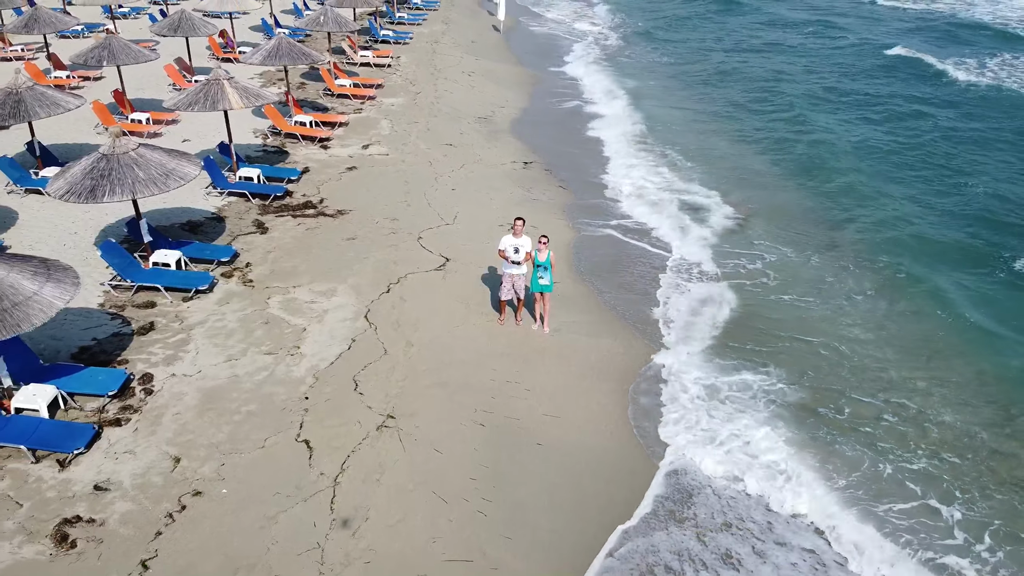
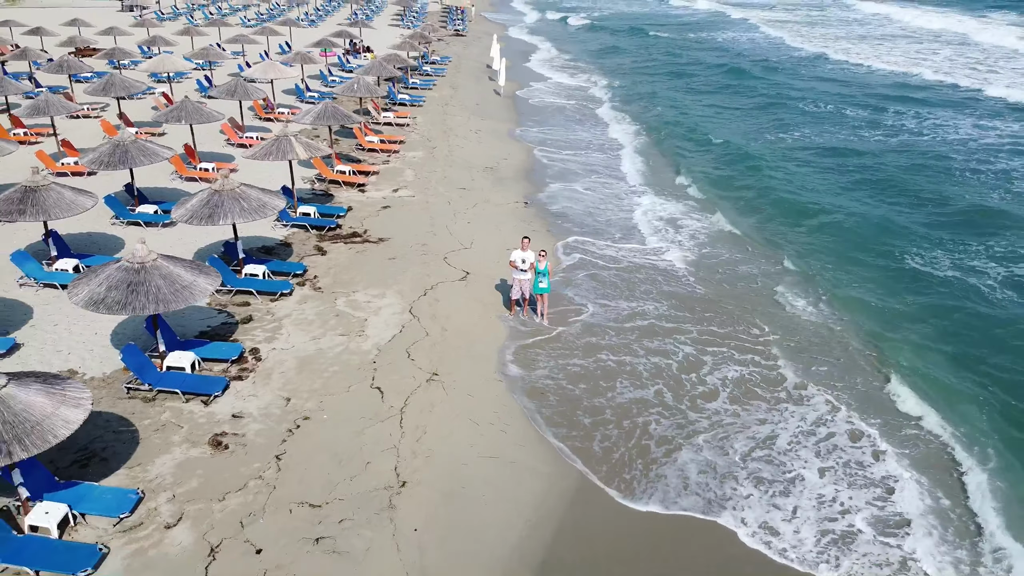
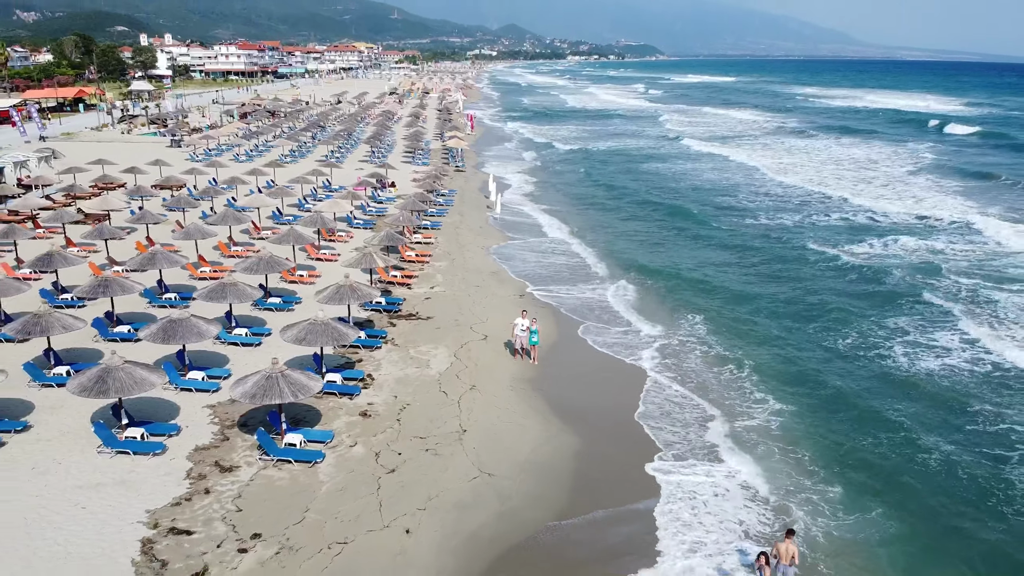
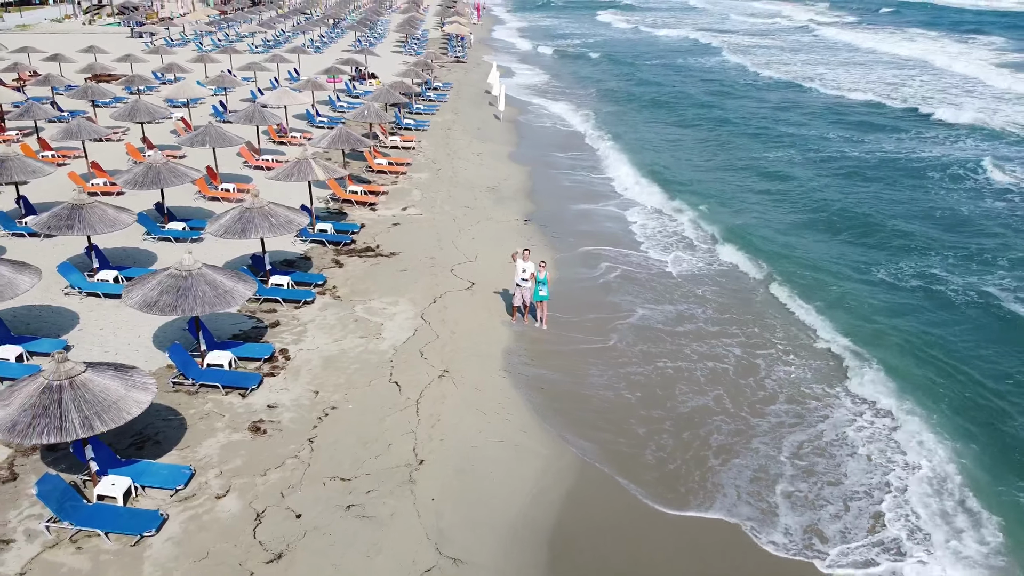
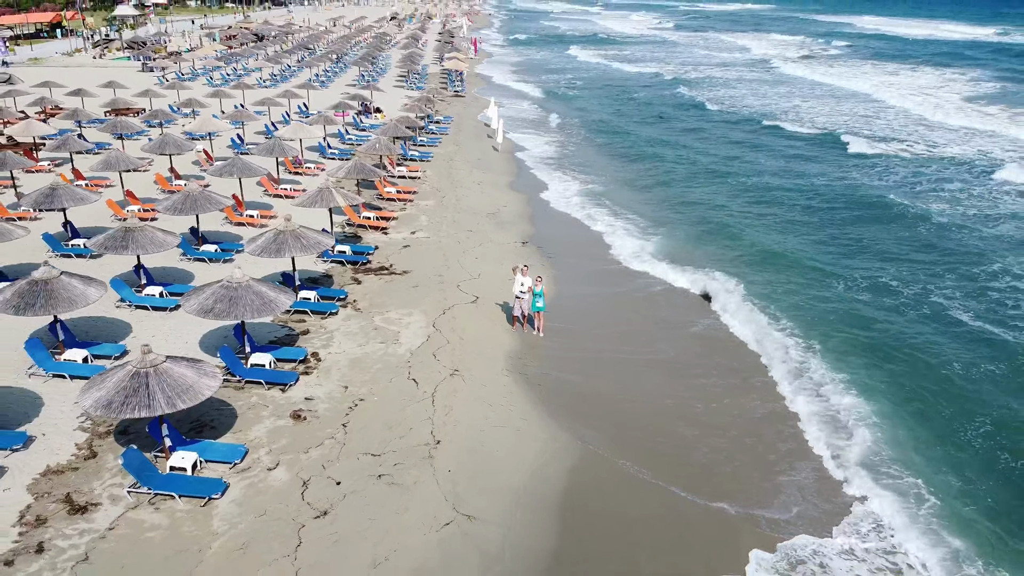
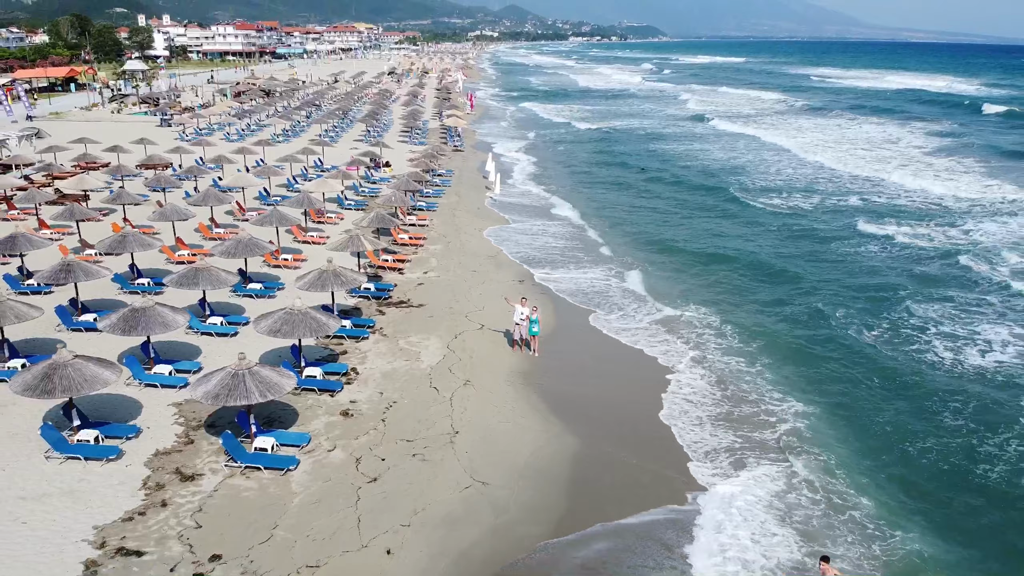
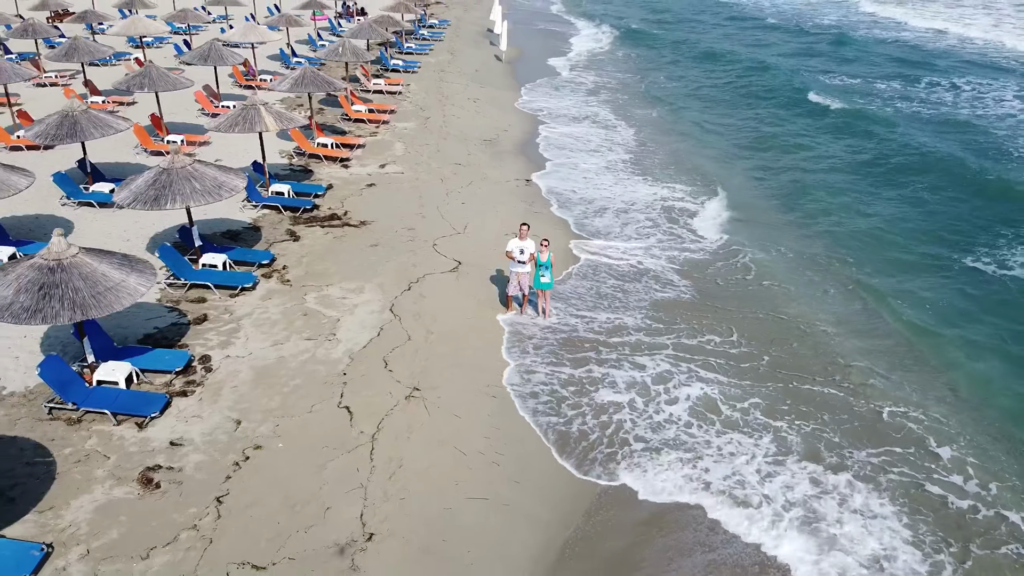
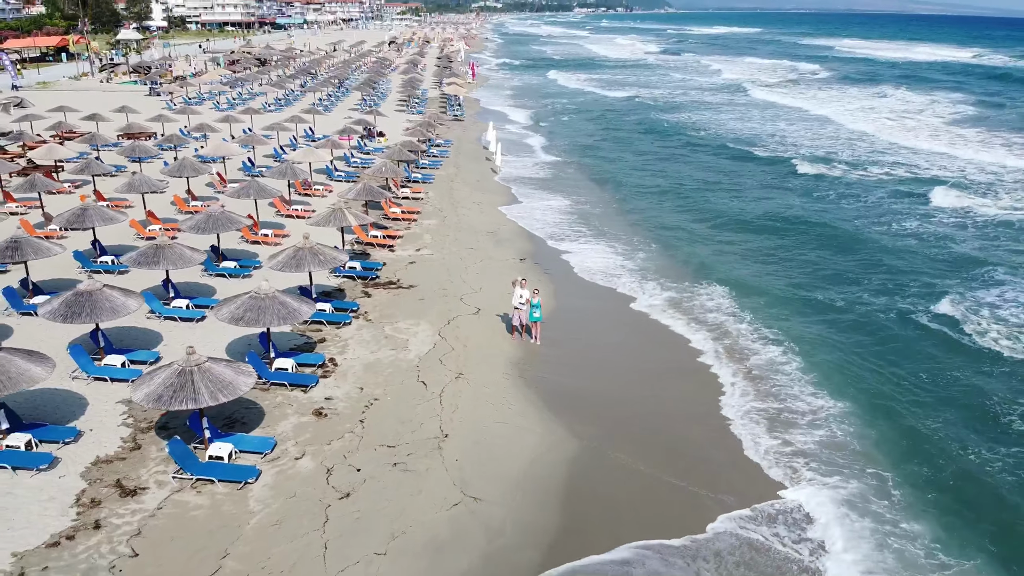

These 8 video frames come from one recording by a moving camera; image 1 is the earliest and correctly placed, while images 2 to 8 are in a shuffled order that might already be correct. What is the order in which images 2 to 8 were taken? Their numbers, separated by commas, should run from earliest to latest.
7, 2, 4, 5, 8, 6, 3
